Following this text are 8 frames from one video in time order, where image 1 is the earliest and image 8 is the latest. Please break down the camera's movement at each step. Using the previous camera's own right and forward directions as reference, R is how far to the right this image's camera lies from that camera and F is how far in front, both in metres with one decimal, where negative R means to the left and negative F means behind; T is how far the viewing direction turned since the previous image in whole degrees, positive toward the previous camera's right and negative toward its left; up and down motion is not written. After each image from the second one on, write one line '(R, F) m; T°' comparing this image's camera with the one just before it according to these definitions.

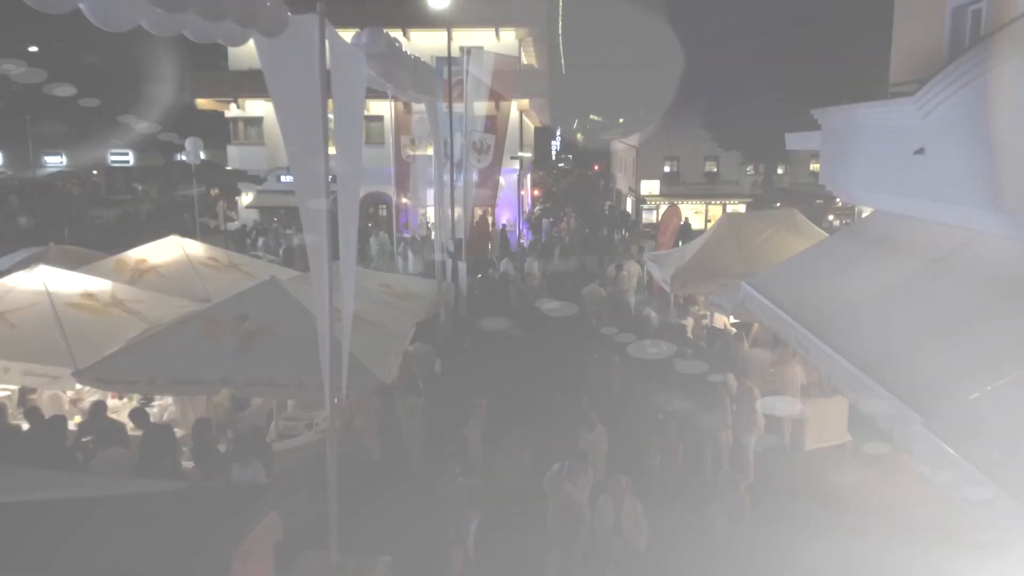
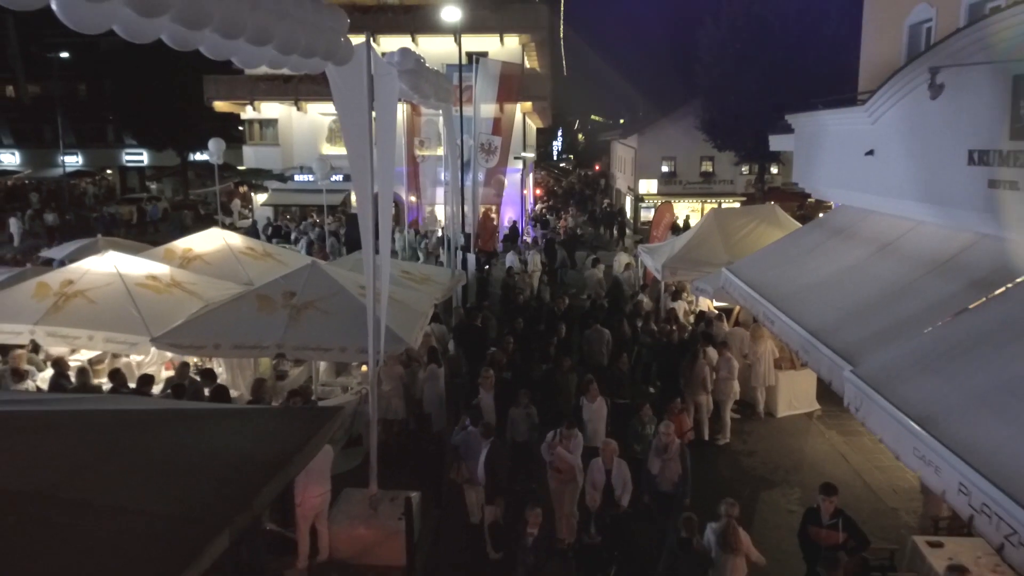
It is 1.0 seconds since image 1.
(-0.1, -1.2) m; 0°
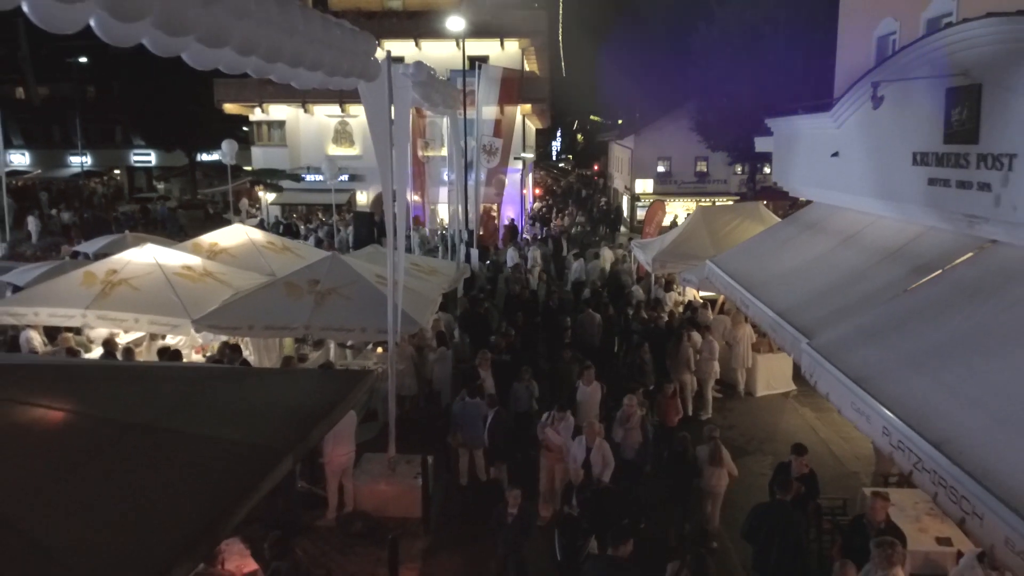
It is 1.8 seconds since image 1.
(0.0, -1.0) m; 0°
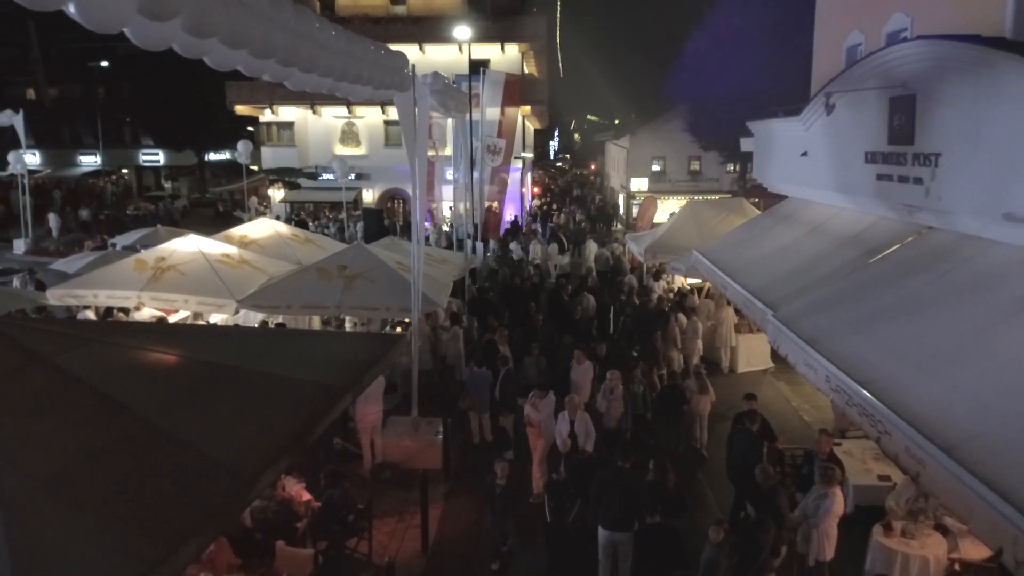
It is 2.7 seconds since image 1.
(-0.1, -1.2) m; 0°
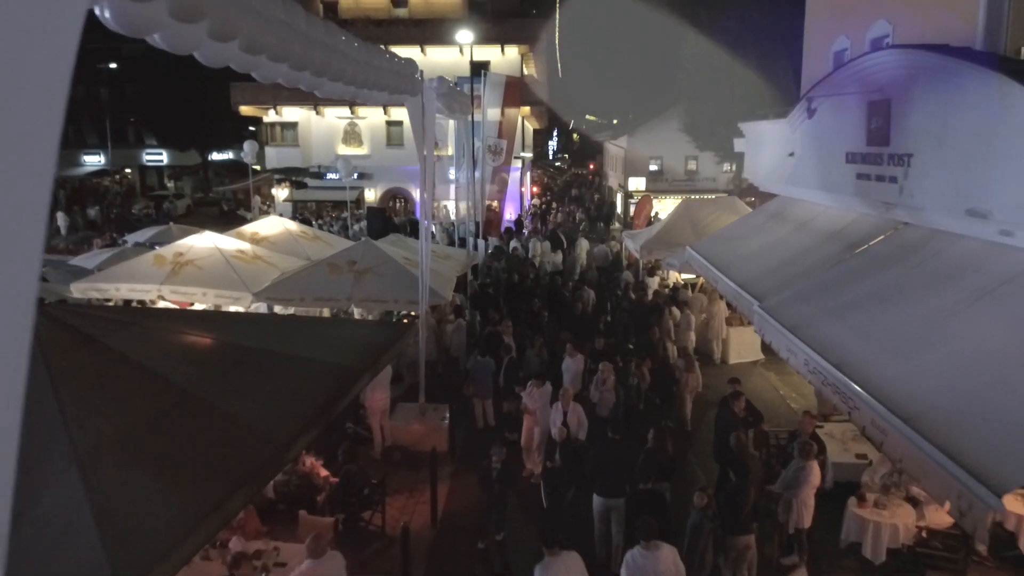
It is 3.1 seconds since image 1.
(0.0, -0.6) m; 0°
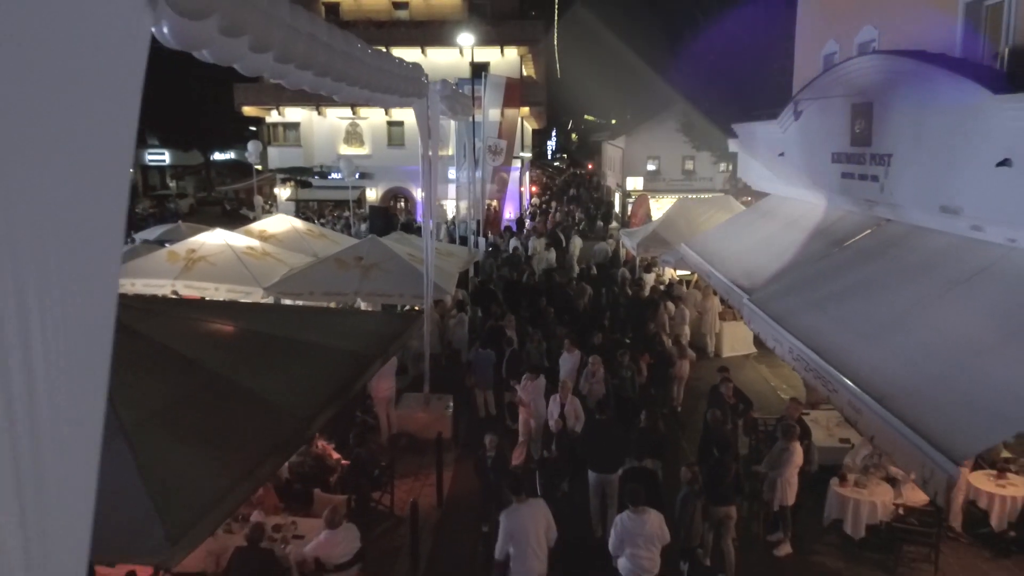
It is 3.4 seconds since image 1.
(0.0, -0.4) m; 0°
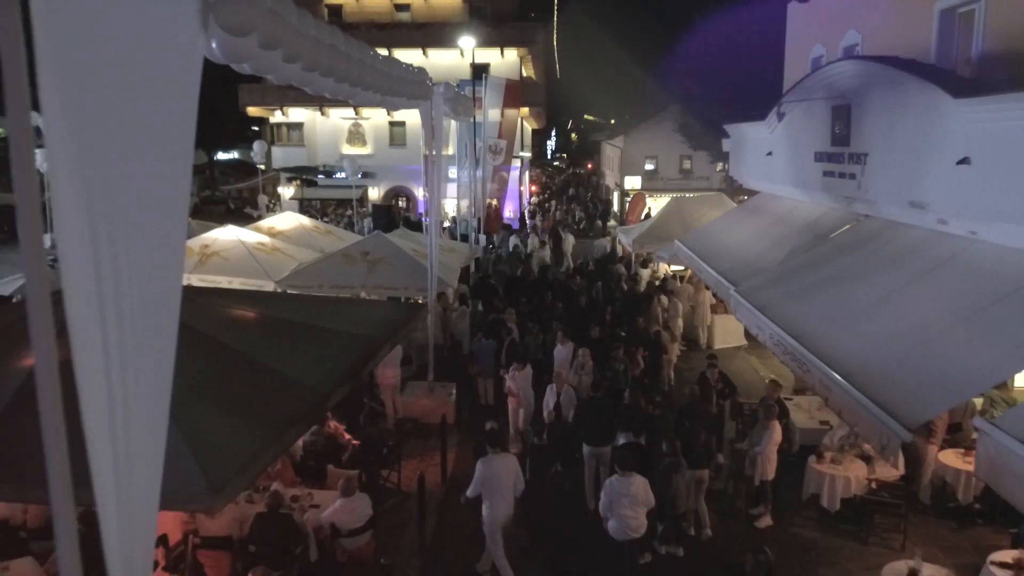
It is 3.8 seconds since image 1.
(0.0, -0.5) m; 0°
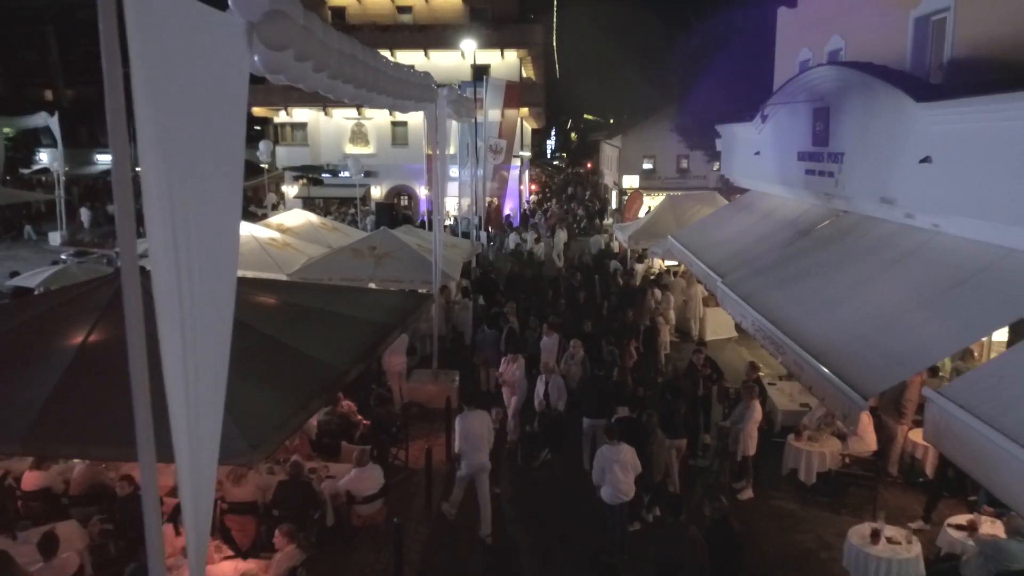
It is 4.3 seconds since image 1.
(0.0, -0.6) m; 0°
